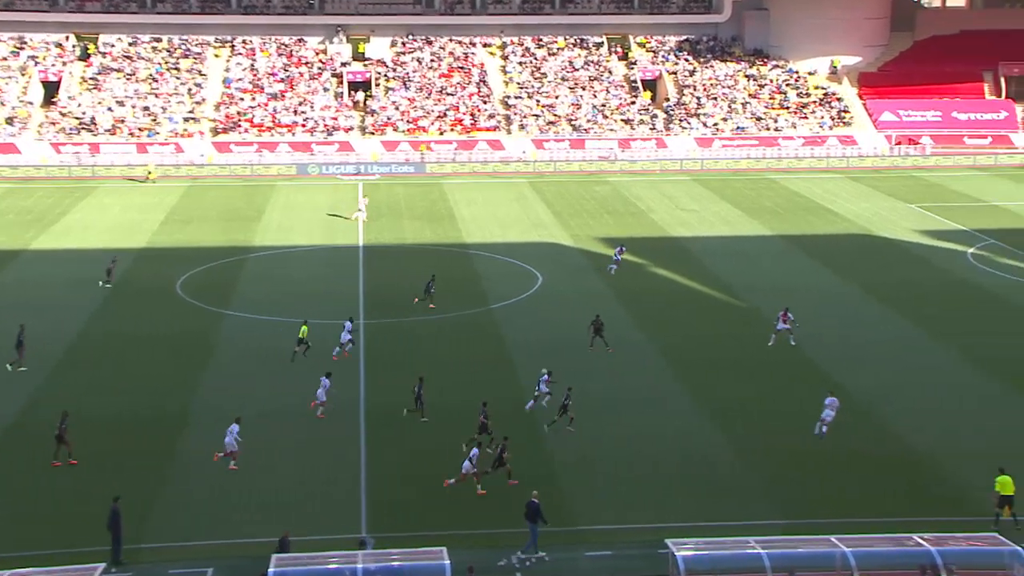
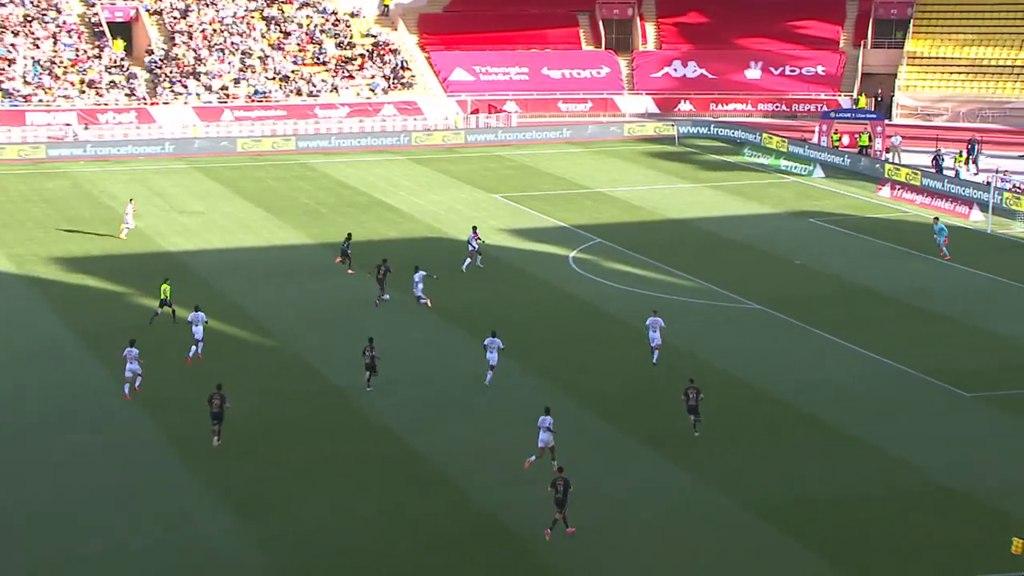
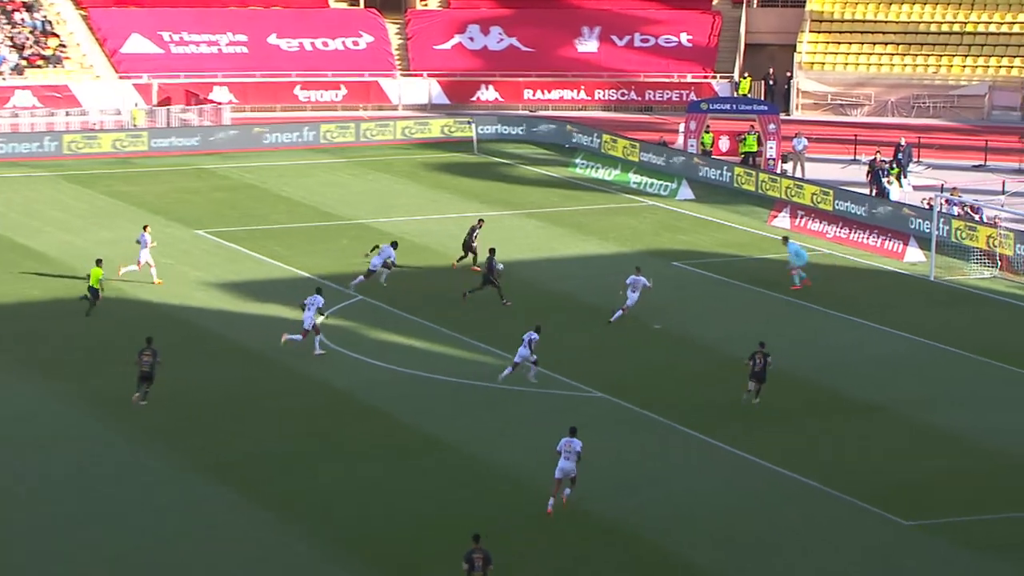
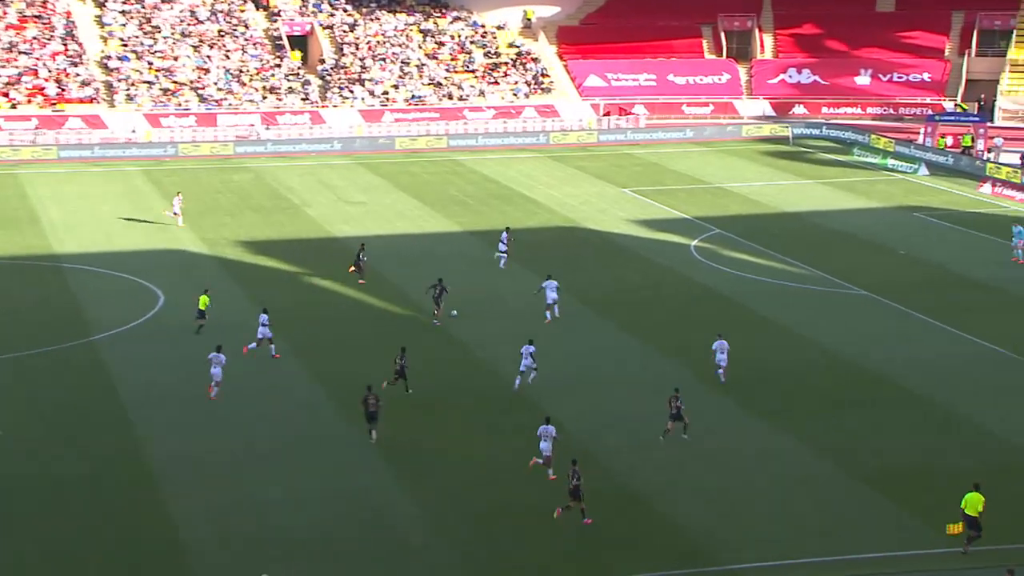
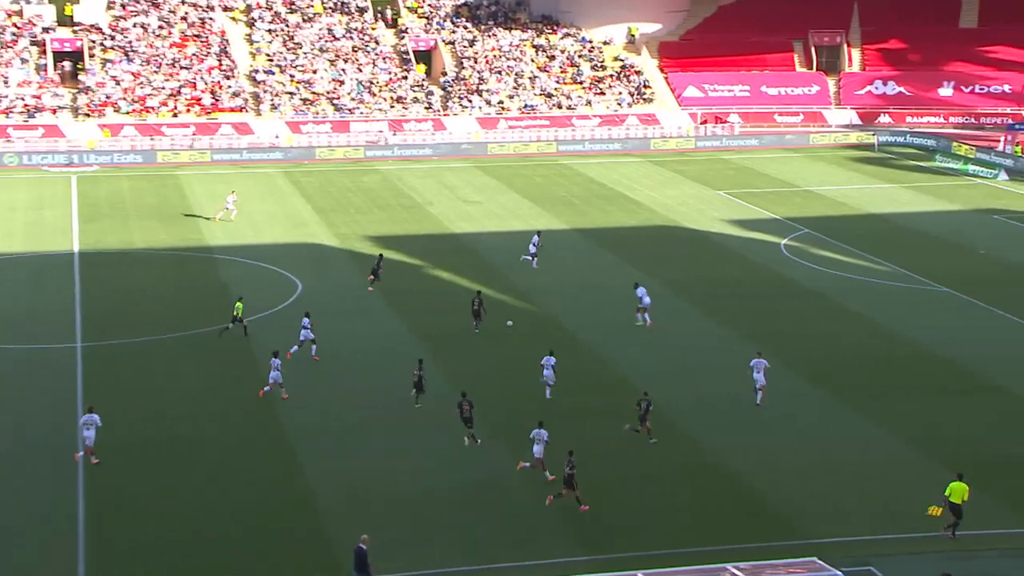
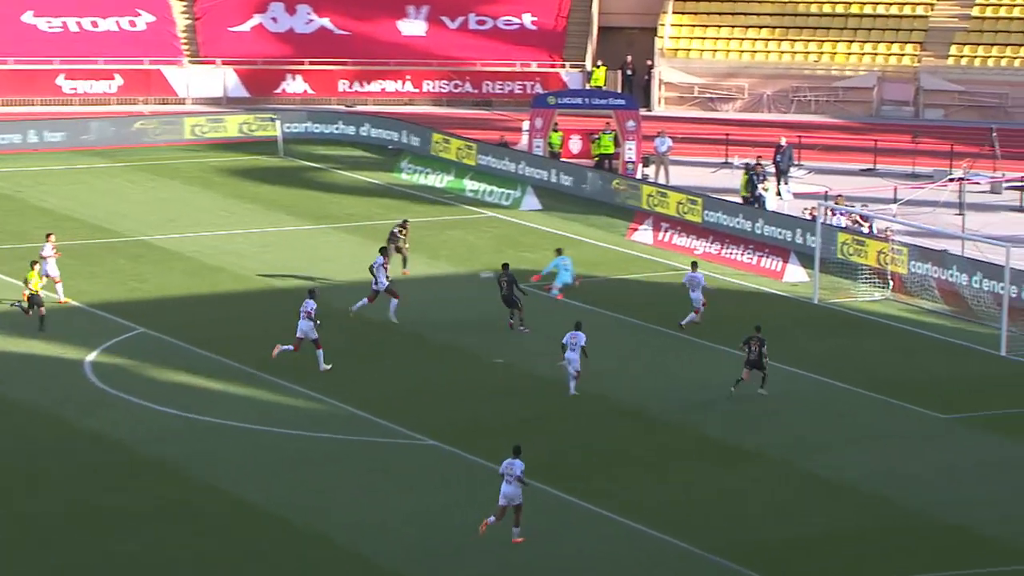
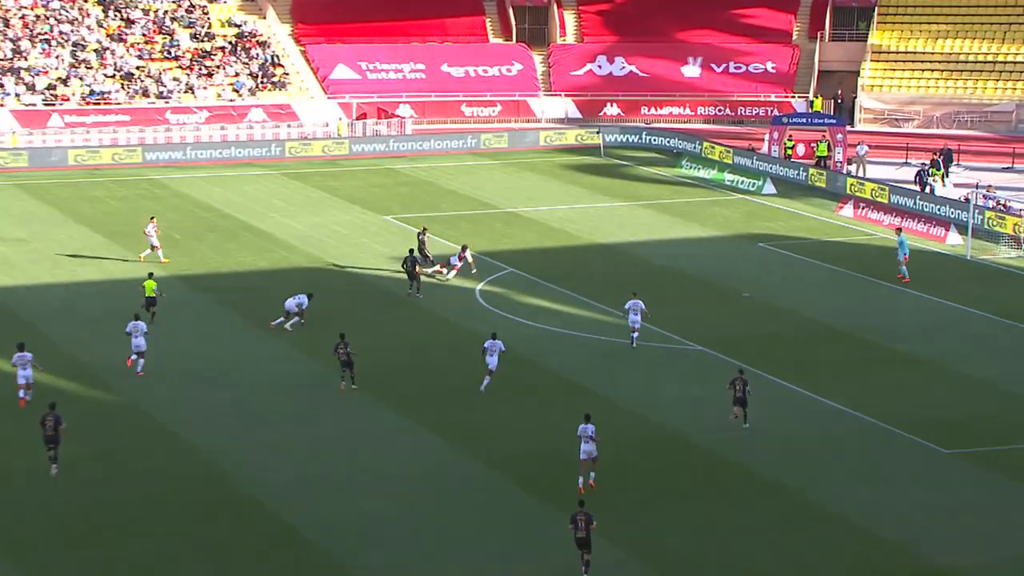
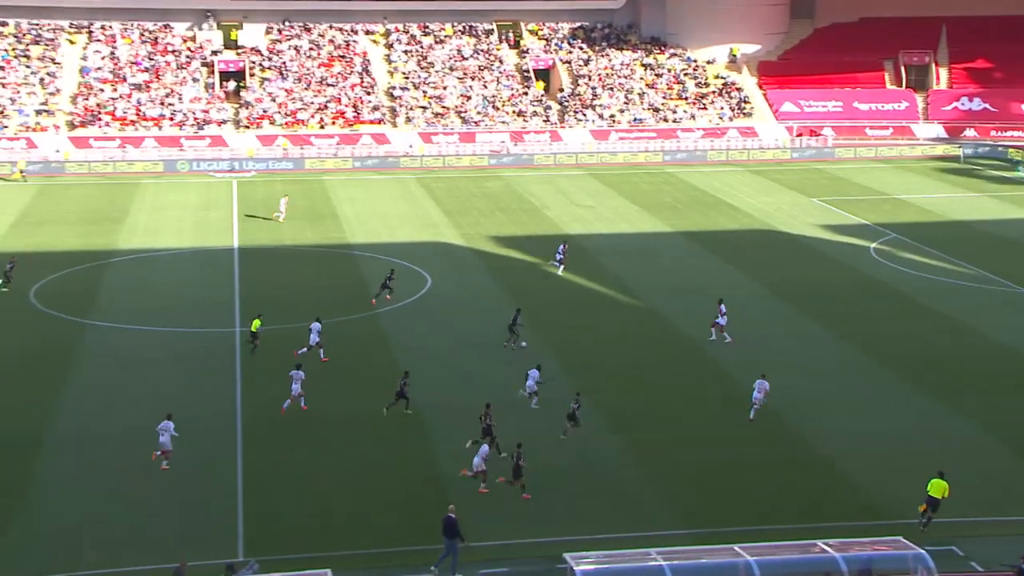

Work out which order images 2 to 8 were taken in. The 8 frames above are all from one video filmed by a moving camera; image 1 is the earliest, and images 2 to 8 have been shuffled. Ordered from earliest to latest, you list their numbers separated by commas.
8, 5, 4, 2, 7, 3, 6
